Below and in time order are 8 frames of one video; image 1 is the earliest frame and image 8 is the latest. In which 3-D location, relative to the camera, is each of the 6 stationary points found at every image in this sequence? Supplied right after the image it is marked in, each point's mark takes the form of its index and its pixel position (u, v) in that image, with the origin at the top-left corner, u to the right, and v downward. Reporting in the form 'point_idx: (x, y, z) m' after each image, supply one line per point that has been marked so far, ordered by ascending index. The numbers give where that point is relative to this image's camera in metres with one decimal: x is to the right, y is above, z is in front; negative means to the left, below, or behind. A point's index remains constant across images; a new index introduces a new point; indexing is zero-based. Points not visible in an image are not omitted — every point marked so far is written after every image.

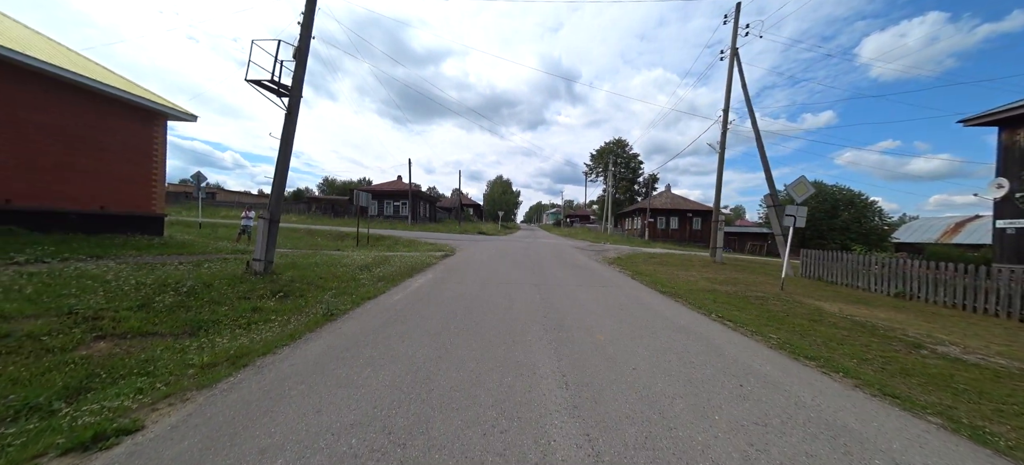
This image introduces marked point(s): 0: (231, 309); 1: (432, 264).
0: (-4.7, -1.3, +5.3) m
1: (-2.8, -1.1, +11.1) m
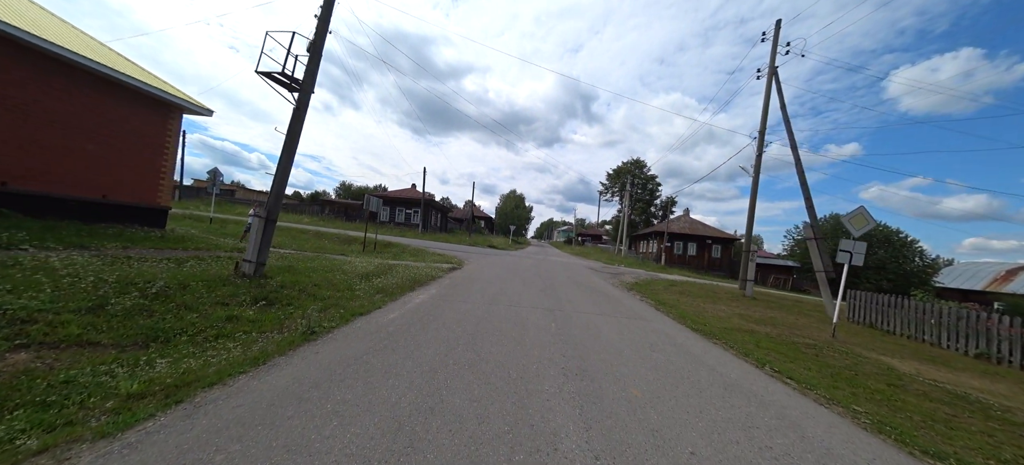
0: (-4.5, -1.2, +4.6) m
1: (-2.4, -1.4, +10.3) m
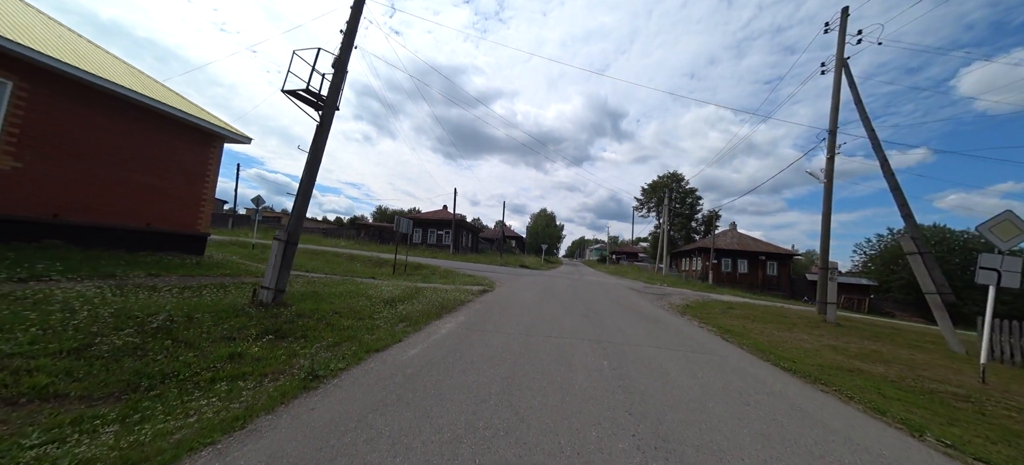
0: (-4.0, -1.6, +4.0) m
1: (-1.3, -2.1, +9.5) m
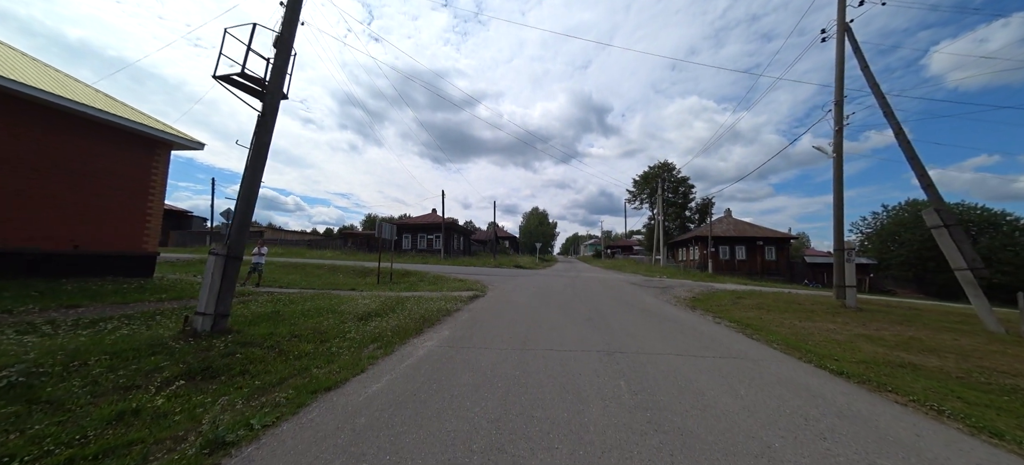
0: (-4.0, -1.7, +2.9) m
1: (-1.5, -2.1, +8.4) m
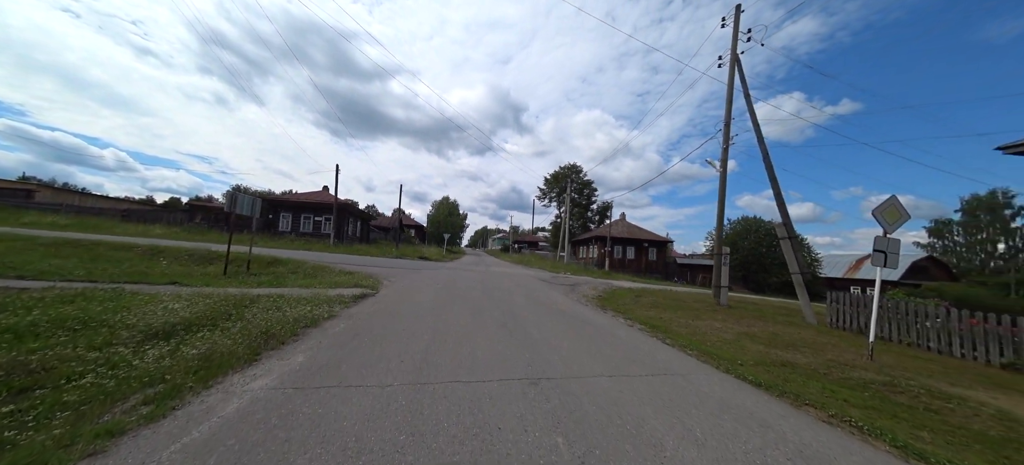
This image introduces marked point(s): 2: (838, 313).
0: (-4.5, -1.3, +0.2) m
1: (-3.6, -1.7, +6.2) m
2: (+12.3, -3.0, +11.9) m
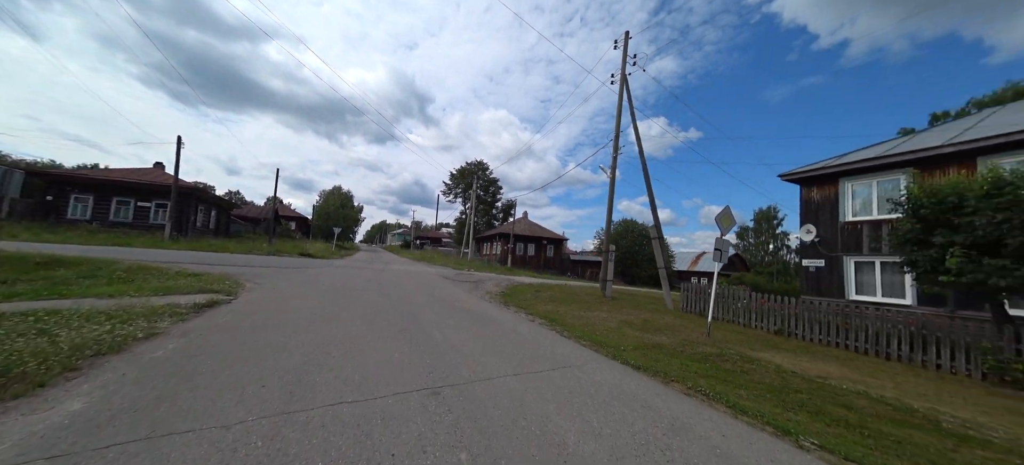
0: (-4.3, -1.2, -1.4) m
1: (-5.3, -1.5, +4.6) m
2: (+8.3, -3.1, +14.7) m
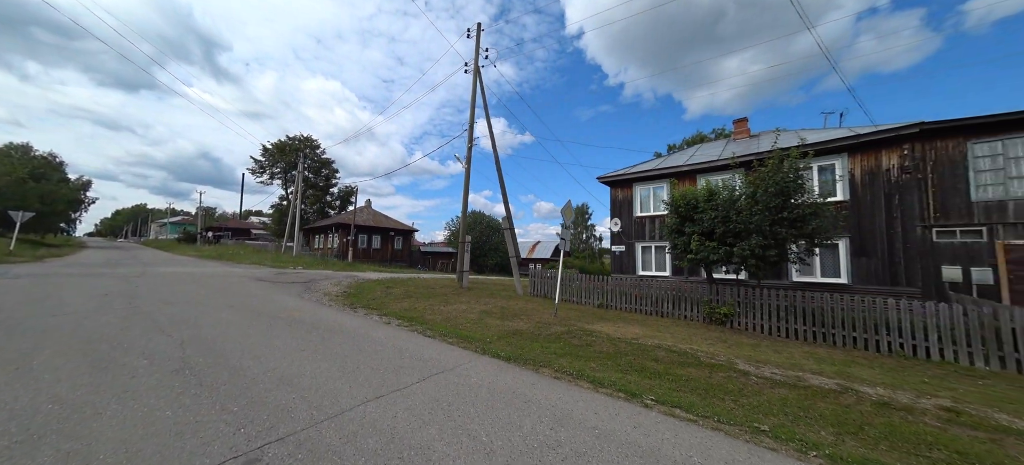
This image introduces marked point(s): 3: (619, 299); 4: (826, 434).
0: (-2.7, -1.3, -3.6) m
1: (-6.3, -1.4, +1.3) m
2: (+1.2, -2.7, +16.5) m
3: (+4.7, -3.0, +14.1) m
4: (+4.3, -2.7, +4.4) m
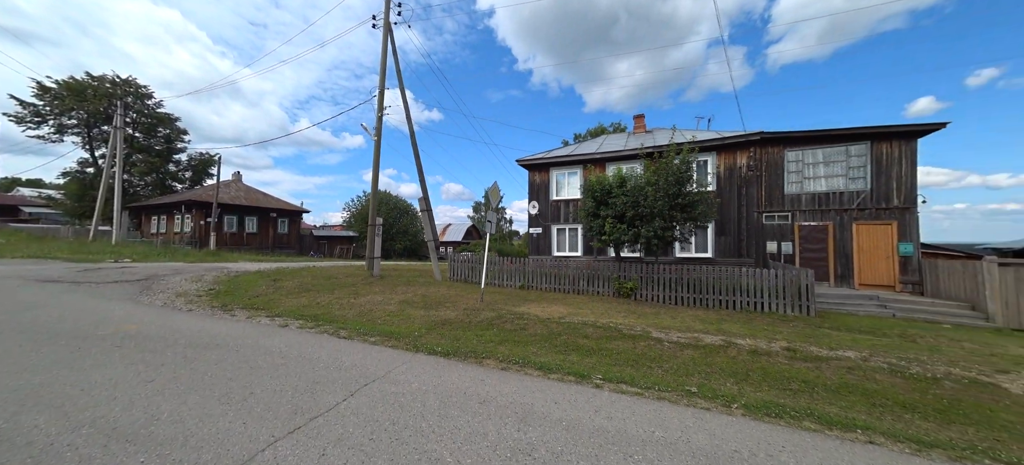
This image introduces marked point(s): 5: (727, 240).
0: (-0.9, -1.5, -4.6) m
1: (-5.7, -1.4, -0.9) m
2: (-2.9, -1.8, +15.8) m
3: (+1.2, -2.2, +14.6) m
4: (+3.5, -2.5, +5.1) m
5: (+12.2, -0.4, +18.2) m
